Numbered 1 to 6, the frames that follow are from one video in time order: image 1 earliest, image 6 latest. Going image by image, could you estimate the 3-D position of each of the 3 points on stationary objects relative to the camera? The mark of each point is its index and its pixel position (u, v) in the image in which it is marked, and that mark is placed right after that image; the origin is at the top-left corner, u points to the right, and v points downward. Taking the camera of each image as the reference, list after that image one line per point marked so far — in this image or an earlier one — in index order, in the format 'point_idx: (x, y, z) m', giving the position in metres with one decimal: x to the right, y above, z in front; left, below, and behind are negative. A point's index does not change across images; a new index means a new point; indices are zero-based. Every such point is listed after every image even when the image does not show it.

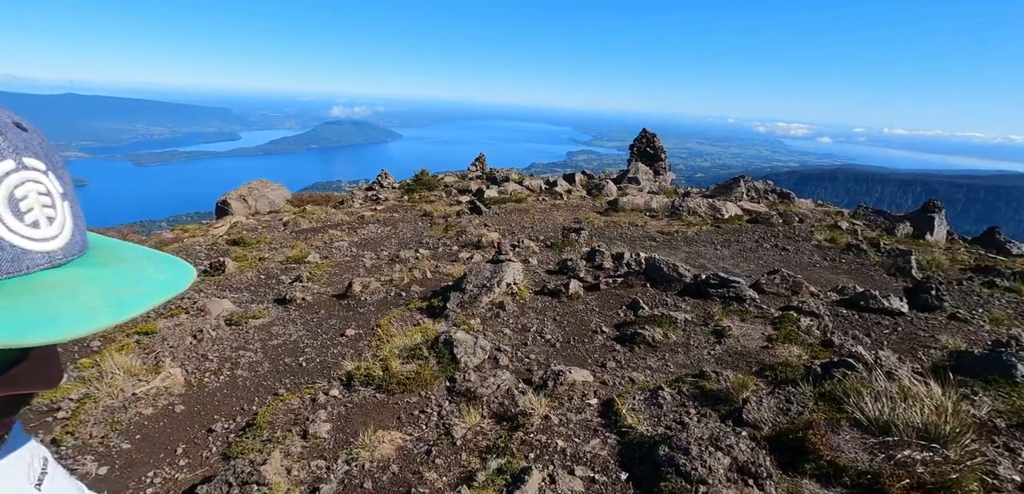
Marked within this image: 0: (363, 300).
0: (-4.2, -1.5, +14.2) m
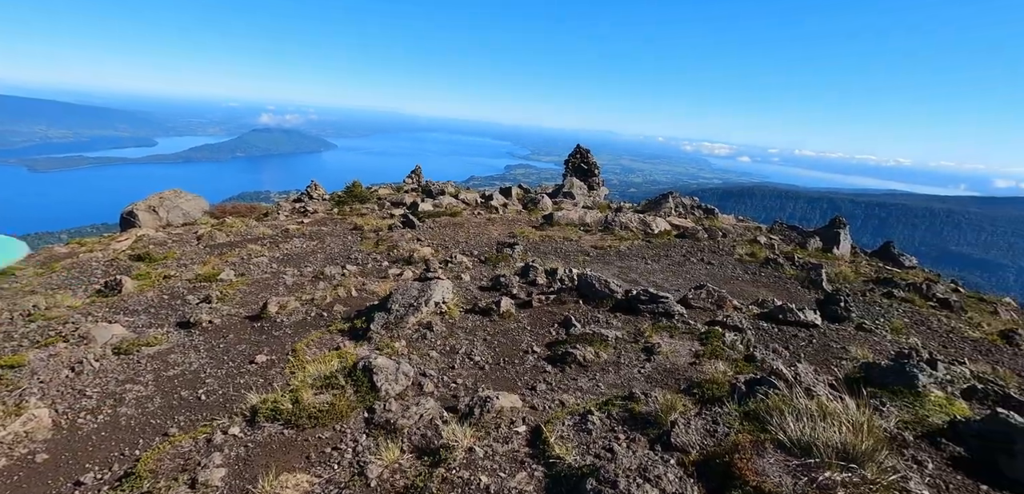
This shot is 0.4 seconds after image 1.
0: (-6.1, -2.0, +13.1) m
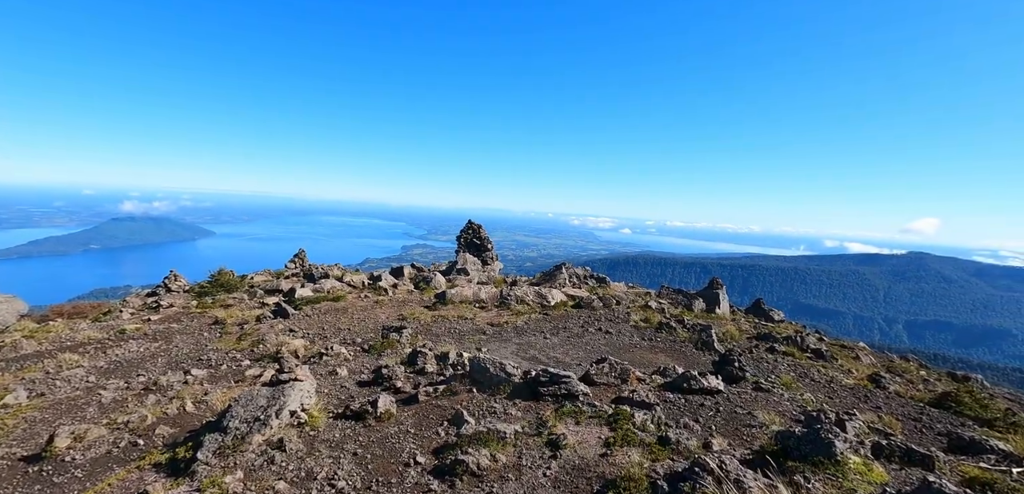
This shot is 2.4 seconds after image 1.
0: (-8.5, -4.1, +9.7) m
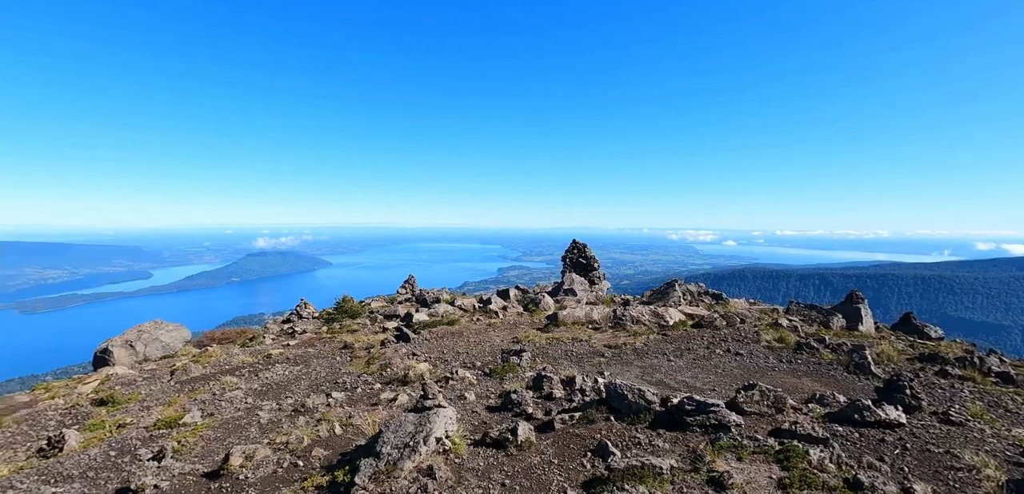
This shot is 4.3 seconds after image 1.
0: (-5.6, -4.8, +10.5) m
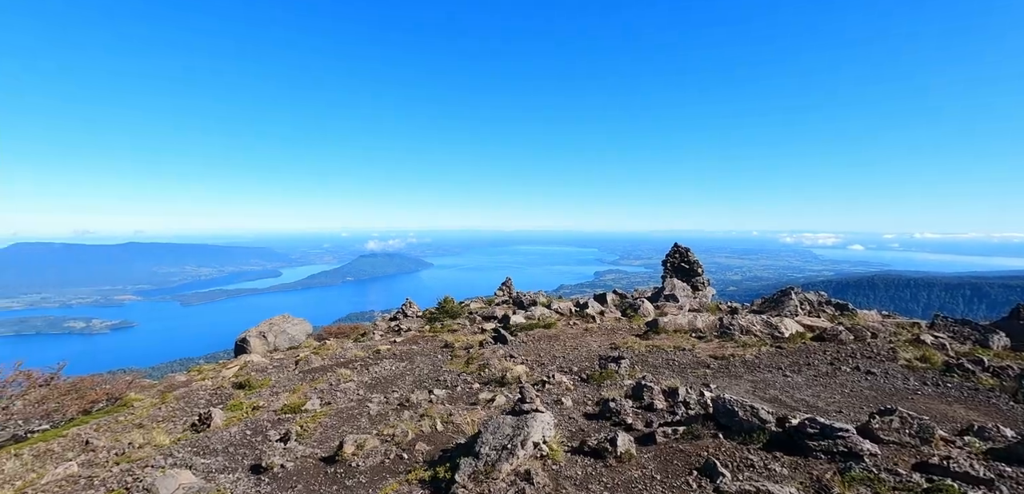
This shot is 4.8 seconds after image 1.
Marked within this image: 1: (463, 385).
0: (-3.5, -4.9, +11.2) m
1: (-1.7, -4.9, +17.9) m
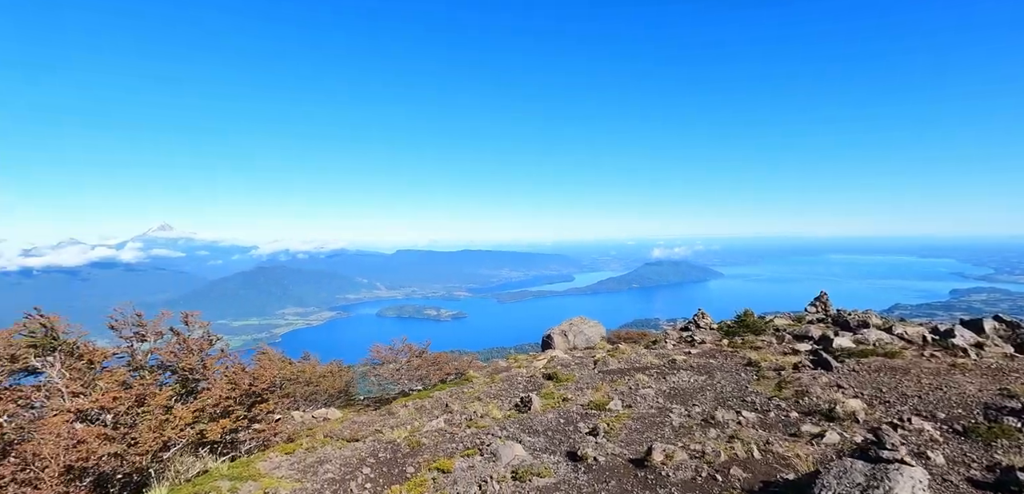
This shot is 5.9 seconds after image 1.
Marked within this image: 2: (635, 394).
0: (+3.3, -5.0, +11.0) m
1: (+8.4, -5.1, +15.8) m
2: (+4.7, -5.6, +19.0) m
